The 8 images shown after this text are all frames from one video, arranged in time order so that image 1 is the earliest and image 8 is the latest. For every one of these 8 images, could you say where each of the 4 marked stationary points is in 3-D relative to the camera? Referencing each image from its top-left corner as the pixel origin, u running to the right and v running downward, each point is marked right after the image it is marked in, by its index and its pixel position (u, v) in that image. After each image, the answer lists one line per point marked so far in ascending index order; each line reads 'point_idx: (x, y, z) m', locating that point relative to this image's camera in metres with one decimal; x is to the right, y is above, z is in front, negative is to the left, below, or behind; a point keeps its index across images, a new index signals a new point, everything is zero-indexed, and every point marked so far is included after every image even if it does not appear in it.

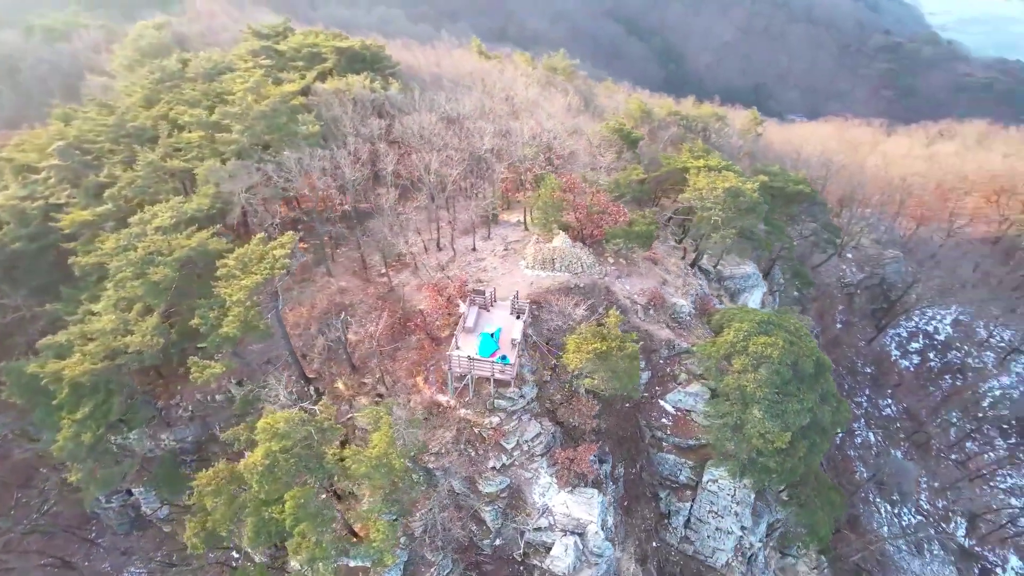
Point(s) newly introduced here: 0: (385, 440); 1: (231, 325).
0: (-3.4, -4.0, +16.8) m
1: (-9.1, -1.1, +19.7) m
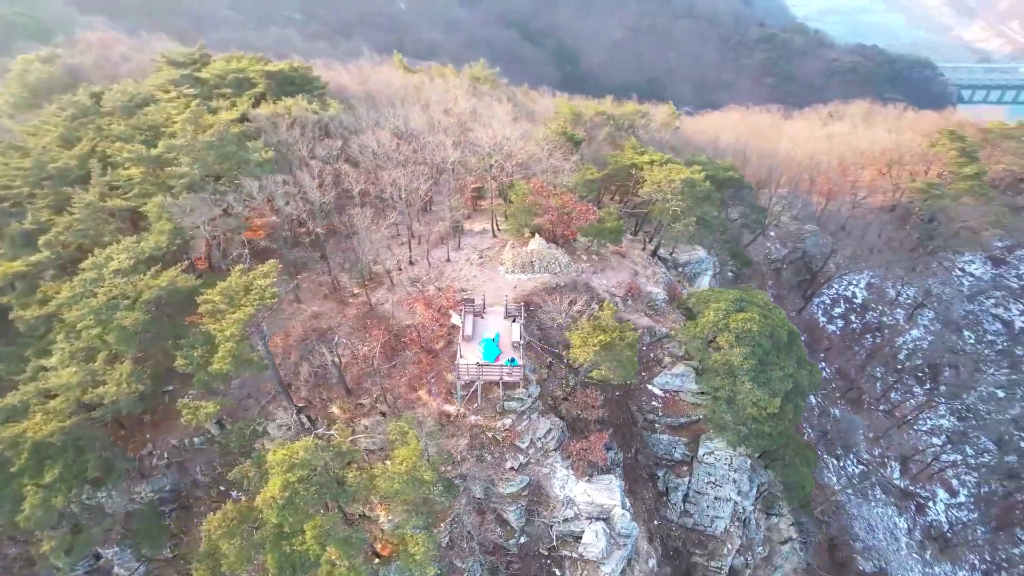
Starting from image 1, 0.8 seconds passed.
0: (-2.7, -4.5, +17.0) m
1: (-9.0, -2.2, +19.1) m
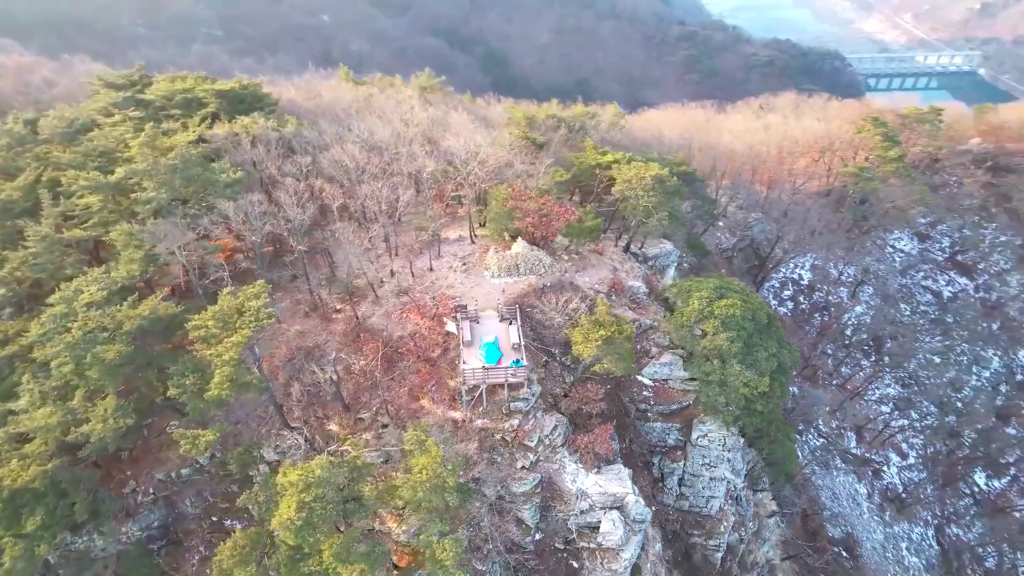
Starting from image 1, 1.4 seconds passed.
0: (-2.2, -4.7, +17.1) m
1: (-8.8, -2.9, +18.7) m
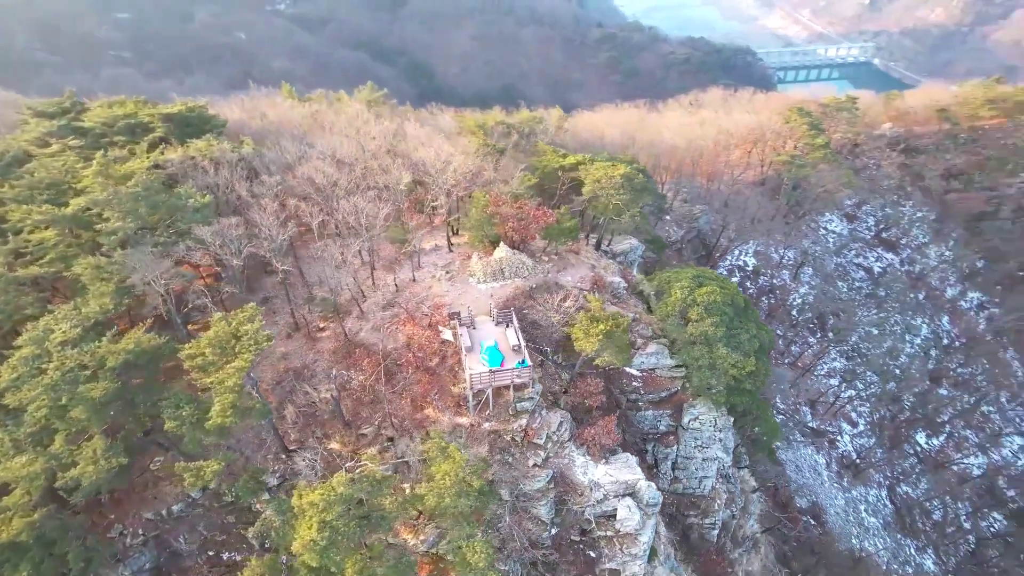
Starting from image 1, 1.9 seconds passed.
0: (-1.6, -4.9, +17.3) m
1: (-8.5, -3.6, +18.3) m
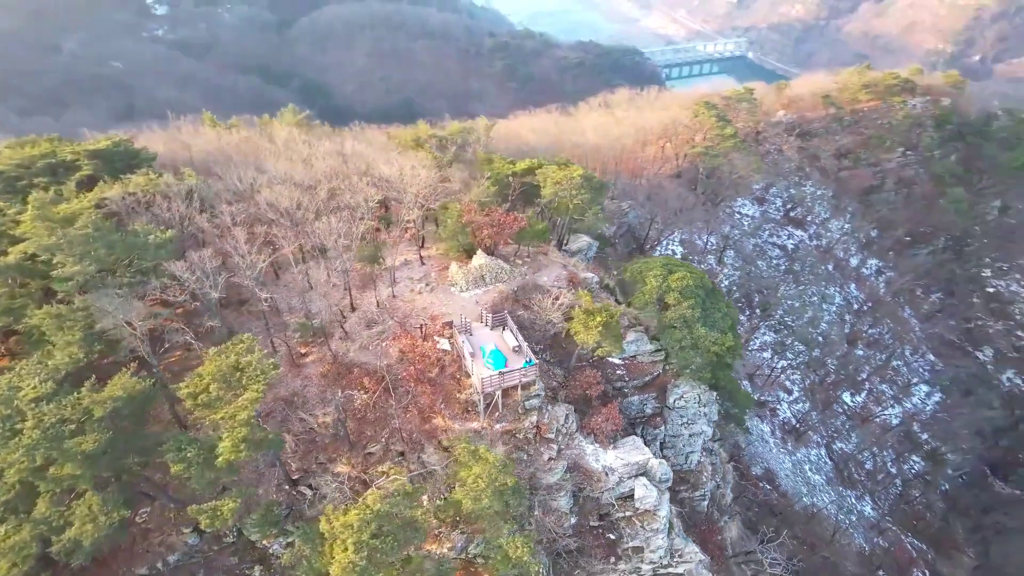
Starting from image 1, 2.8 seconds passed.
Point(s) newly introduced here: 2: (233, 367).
0: (-0.8, -5.1, +17.7) m
1: (-7.8, -4.5, +17.8) m
2: (-8.4, -2.4, +19.2) m
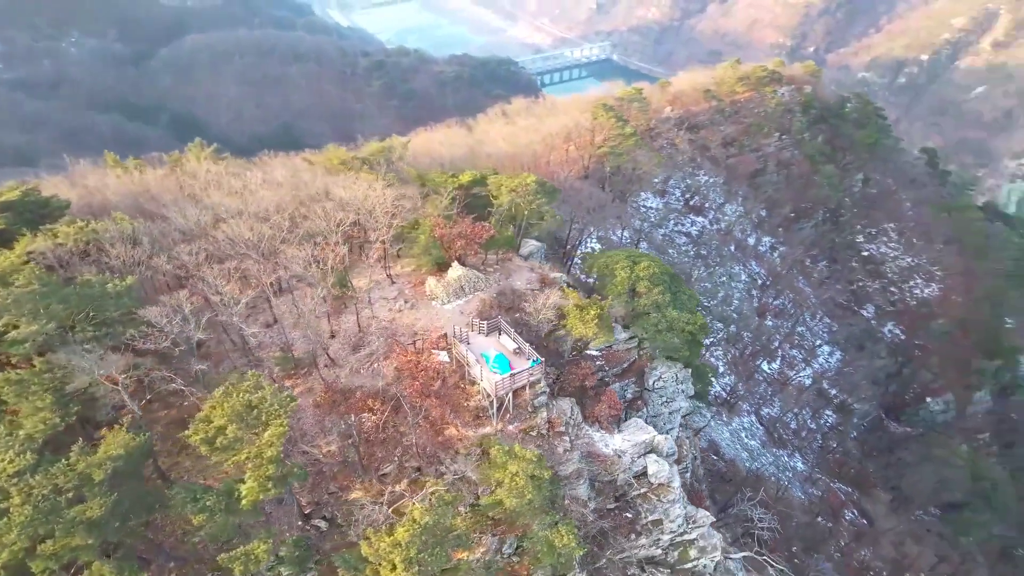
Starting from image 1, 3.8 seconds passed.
0: (+0.2, -5.2, +18.3) m
1: (-6.8, -5.5, +17.3) m
2: (-7.8, -3.5, +18.6) m
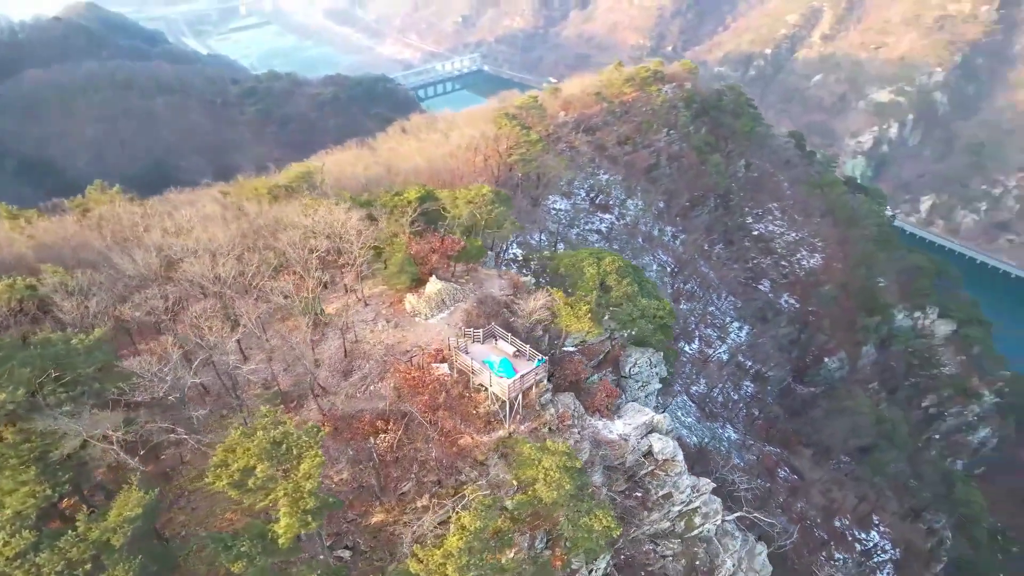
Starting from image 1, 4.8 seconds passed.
0: (+1.2, -5.2, +19.1) m
1: (-5.5, -6.3, +17.0) m
2: (-7.0, -4.4, +18.1) m
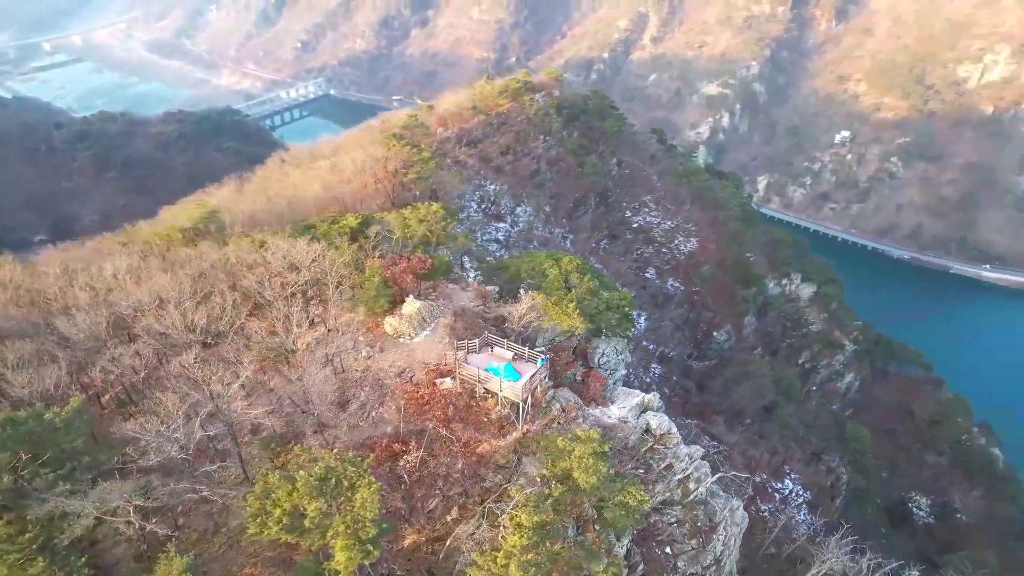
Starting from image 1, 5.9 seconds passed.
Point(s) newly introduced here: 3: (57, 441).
0: (+2.2, -5.2, +20.2) m
1: (-3.7, -7.0, +16.9) m
2: (-5.6, -5.4, +17.8) m
3: (-14.1, -4.7, +19.6) m
